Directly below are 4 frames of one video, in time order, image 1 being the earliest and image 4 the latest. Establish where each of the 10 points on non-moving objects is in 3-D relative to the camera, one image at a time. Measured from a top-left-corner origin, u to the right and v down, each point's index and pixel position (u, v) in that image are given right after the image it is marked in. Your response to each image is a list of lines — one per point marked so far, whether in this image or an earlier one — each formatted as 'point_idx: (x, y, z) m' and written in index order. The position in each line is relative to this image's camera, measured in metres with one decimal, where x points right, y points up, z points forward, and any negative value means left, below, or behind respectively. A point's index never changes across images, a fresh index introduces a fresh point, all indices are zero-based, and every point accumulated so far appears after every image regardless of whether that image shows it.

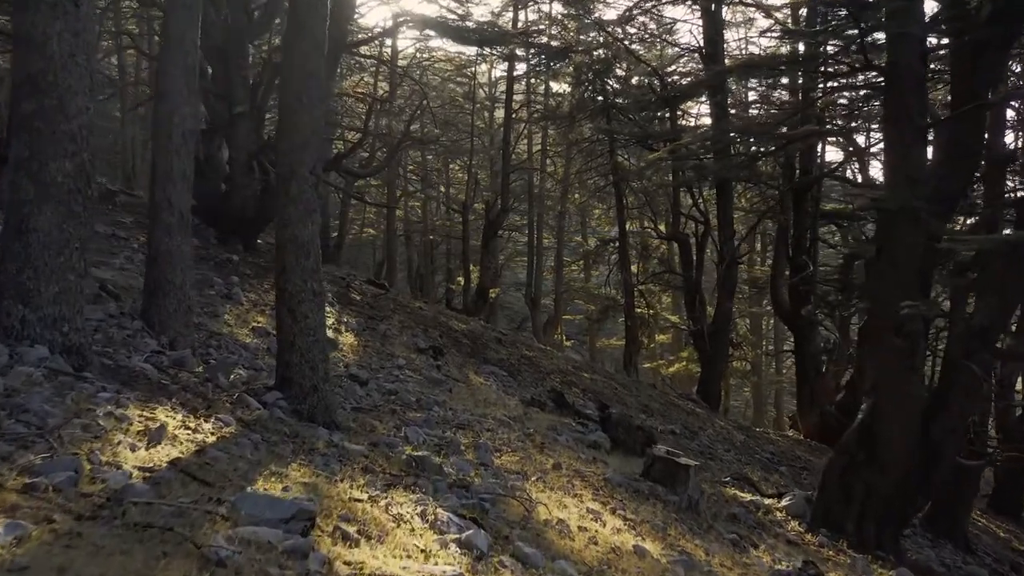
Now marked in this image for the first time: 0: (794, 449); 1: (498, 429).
0: (+4.5, -2.5, +14.0) m
1: (-0.1, -1.1, +7.1) m
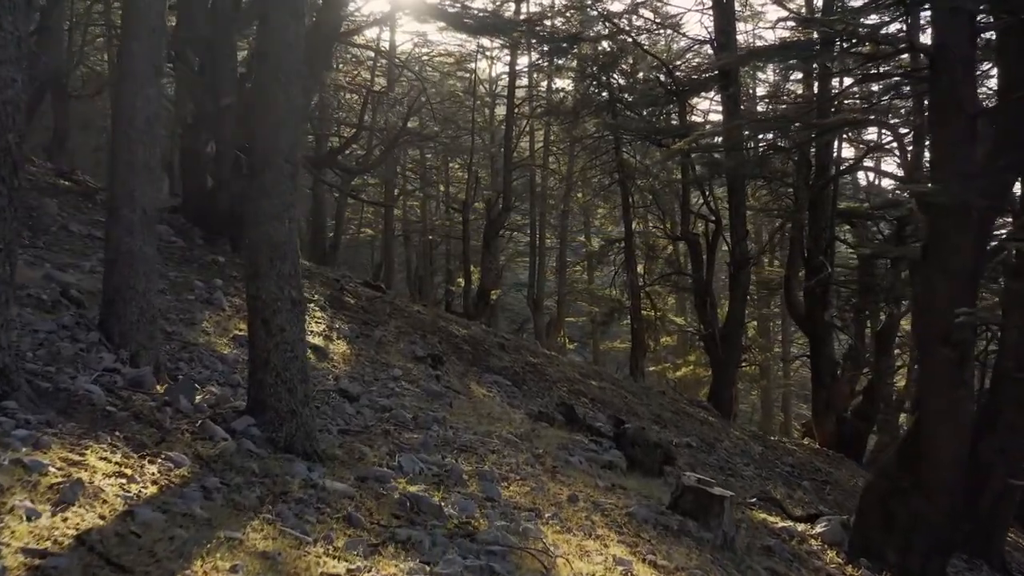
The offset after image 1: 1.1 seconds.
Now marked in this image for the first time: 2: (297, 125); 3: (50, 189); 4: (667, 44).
0: (+4.5, -2.6, +13.3) m
1: (-0.1, -1.2, +6.3) m
2: (-1.2, +0.9, +4.9) m
3: (-6.1, +1.3, +11.7) m
4: (+3.3, +5.1, +18.8) m
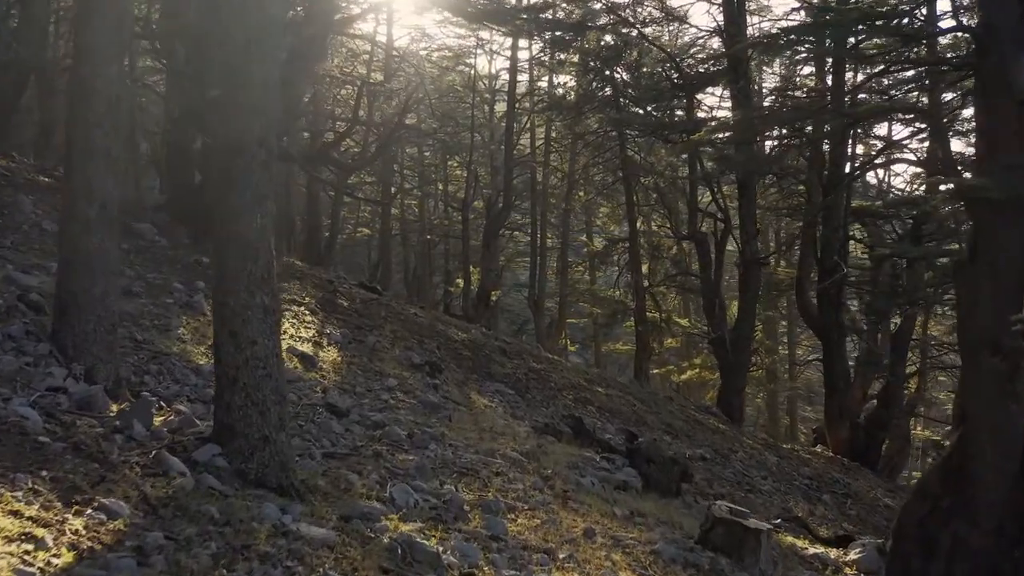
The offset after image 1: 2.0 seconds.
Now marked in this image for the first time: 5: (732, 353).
0: (+4.5, -2.6, +12.7) m
1: (0.0, -1.2, +5.7) m
2: (-1.2, +0.9, +4.3) m
3: (-6.1, +1.3, +11.1) m
4: (+3.3, +5.1, +18.2) m
5: (+3.8, -1.1, +15.5) m
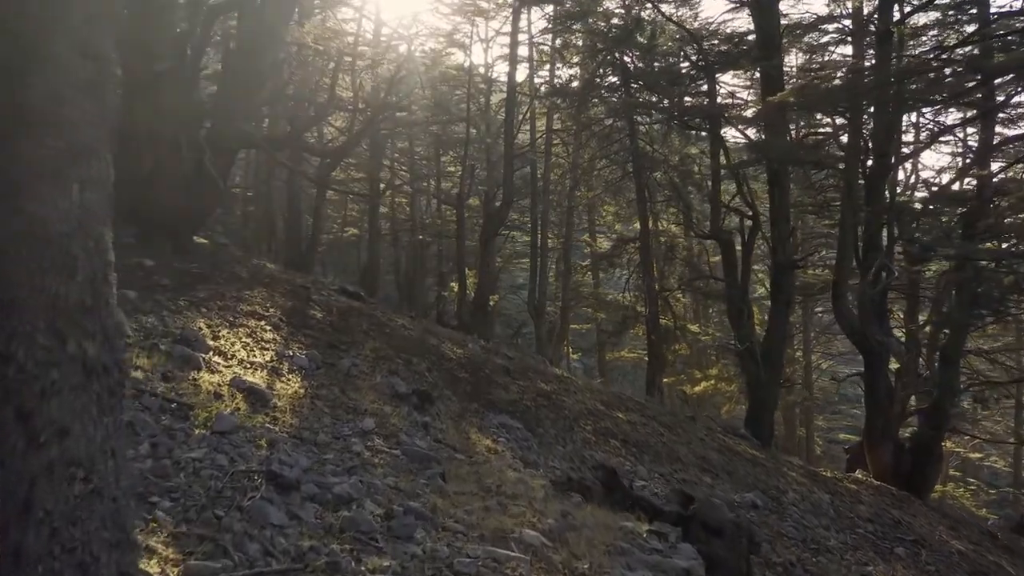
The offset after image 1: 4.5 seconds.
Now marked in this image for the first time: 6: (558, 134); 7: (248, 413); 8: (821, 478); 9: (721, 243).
0: (+4.6, -2.7, +10.9) m
1: (+0.1, -1.3, +3.9) m
2: (-1.1, +0.8, +2.5) m
3: (-6.0, +1.2, +9.3) m
4: (+3.3, +5.0, +16.4) m
5: (+3.9, -1.2, +13.8) m
6: (+1.0, +3.3, +19.3) m
7: (-1.6, -0.7, +5.4) m
8: (+3.9, -2.4, +11.2) m
9: (+3.5, +0.7, +14.9) m
